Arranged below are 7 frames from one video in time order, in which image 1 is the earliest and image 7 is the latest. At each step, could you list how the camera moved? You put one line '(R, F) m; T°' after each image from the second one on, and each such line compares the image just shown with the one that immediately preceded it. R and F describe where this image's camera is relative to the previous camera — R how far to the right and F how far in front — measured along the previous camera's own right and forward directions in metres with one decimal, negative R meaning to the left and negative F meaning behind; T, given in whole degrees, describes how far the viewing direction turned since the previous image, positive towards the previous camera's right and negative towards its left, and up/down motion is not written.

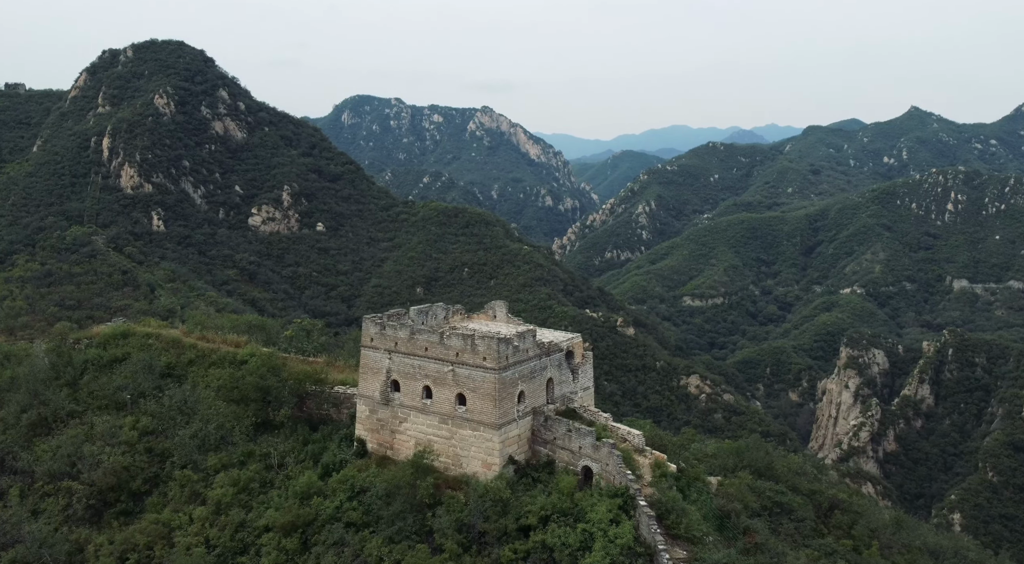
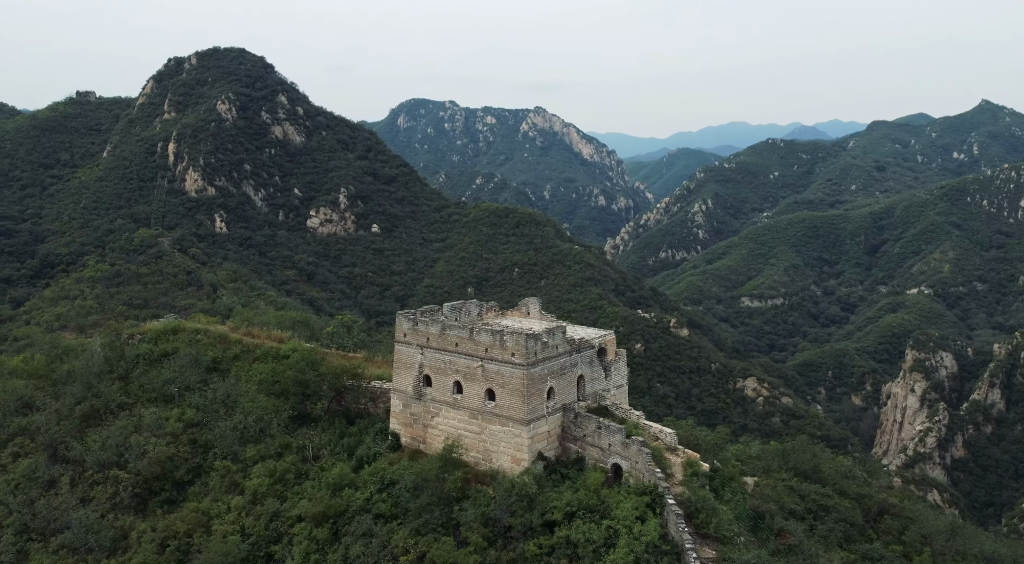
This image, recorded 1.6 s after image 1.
(+0.5, 0.0) m; -4°
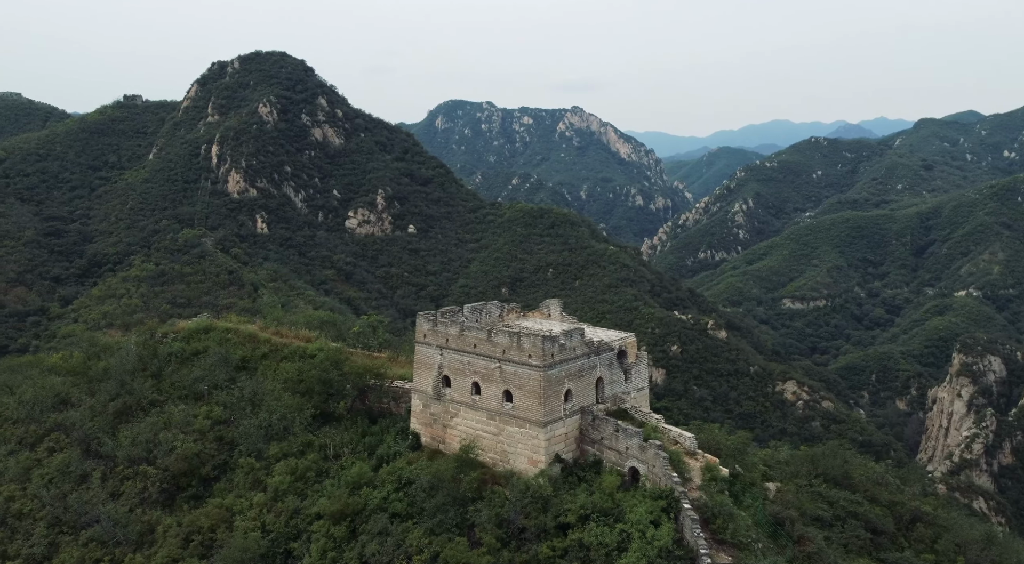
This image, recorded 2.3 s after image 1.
(+0.4, 0.0) m; -3°
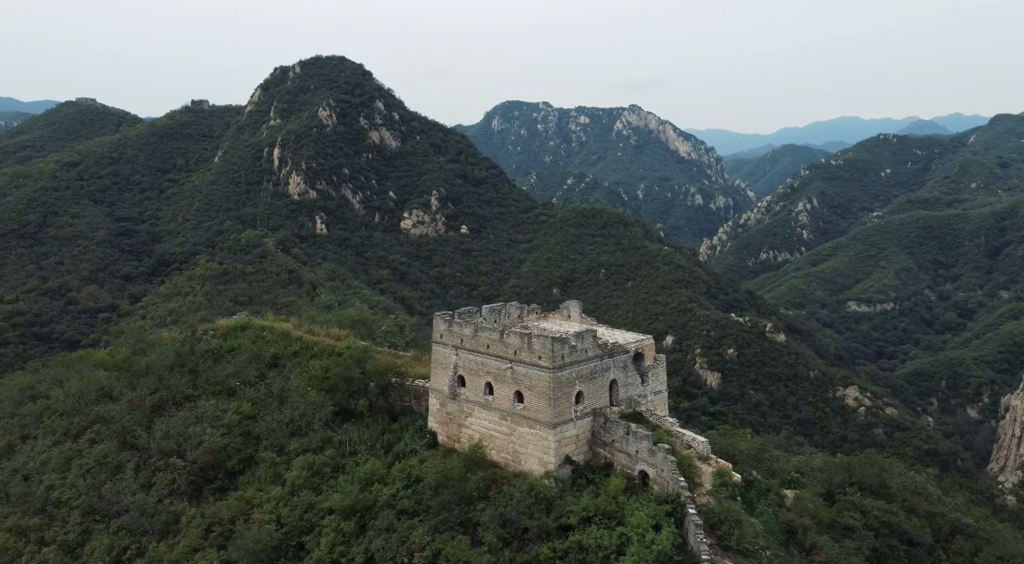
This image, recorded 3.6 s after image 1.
(+0.9, 0.0) m; -4°
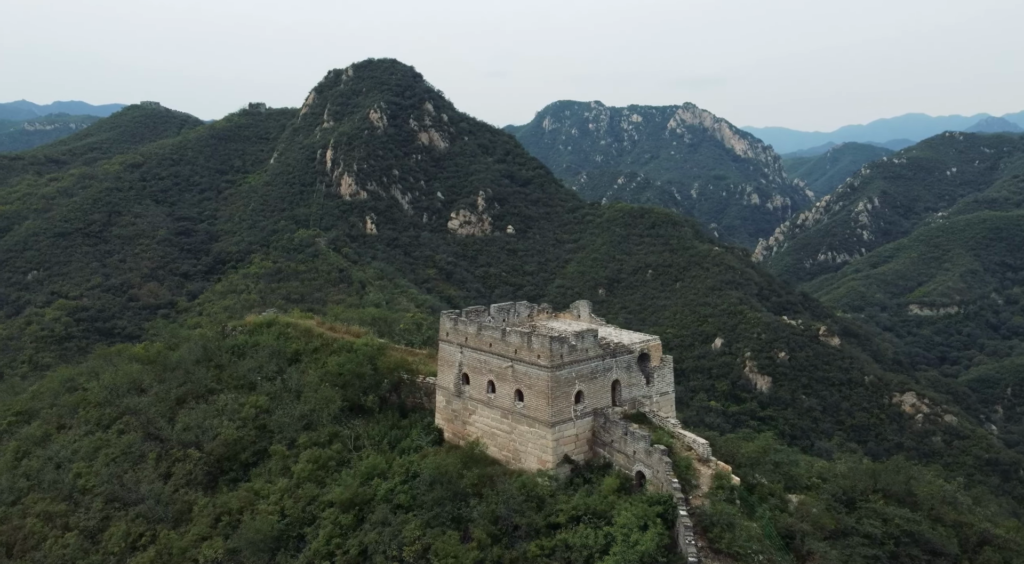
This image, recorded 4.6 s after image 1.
(+1.0, -0.1) m; -4°
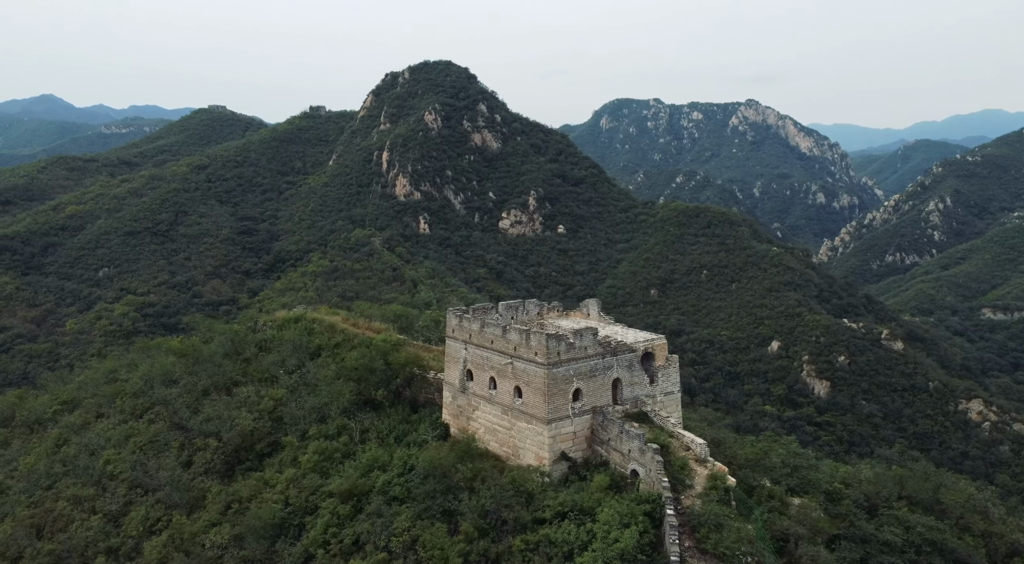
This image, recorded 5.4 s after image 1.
(+1.2, -0.1) m; -4°
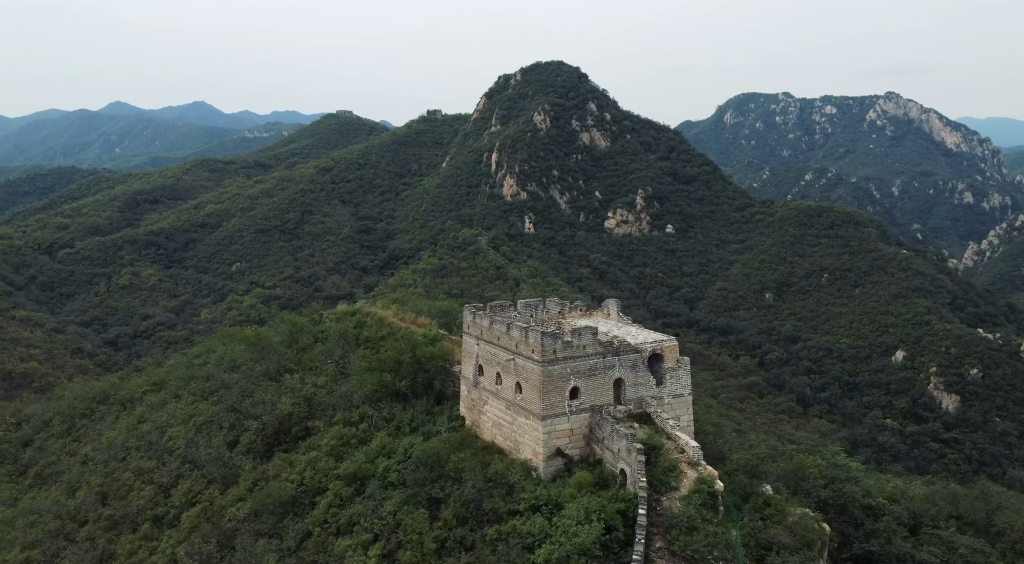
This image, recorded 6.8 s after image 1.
(+2.4, -0.2) m; -8°
